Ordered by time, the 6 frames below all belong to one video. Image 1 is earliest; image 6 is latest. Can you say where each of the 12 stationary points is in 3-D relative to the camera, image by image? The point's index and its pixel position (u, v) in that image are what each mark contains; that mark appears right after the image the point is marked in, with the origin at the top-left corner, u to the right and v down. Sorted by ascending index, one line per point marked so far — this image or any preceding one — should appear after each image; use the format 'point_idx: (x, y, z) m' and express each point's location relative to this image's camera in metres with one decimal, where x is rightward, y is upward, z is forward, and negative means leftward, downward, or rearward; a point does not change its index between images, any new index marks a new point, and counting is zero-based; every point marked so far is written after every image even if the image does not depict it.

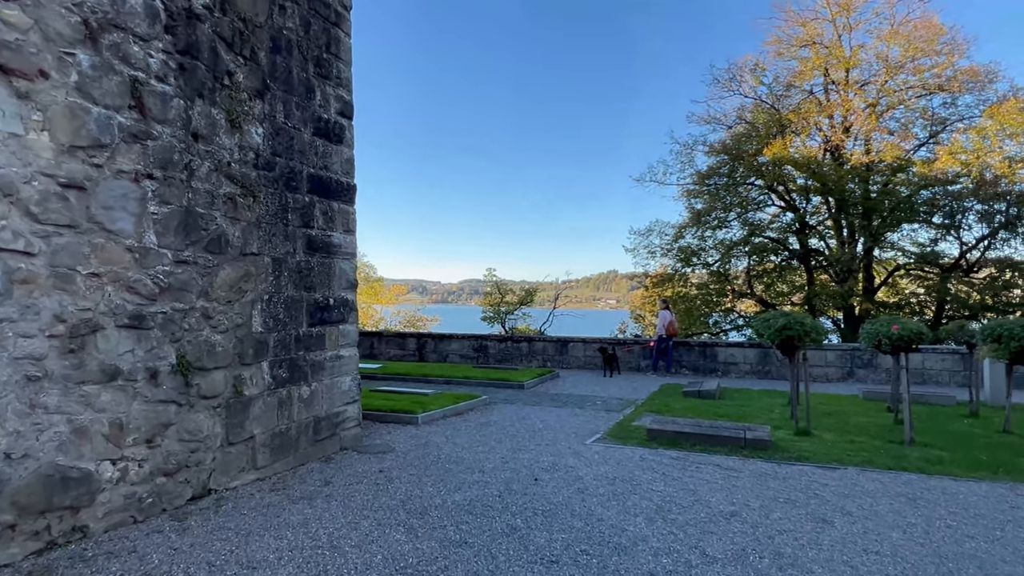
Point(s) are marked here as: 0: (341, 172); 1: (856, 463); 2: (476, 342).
0: (-1.6, +1.1, +5.8) m
1: (+3.1, -1.6, +5.6) m
2: (-0.8, -1.2, +14.0) m
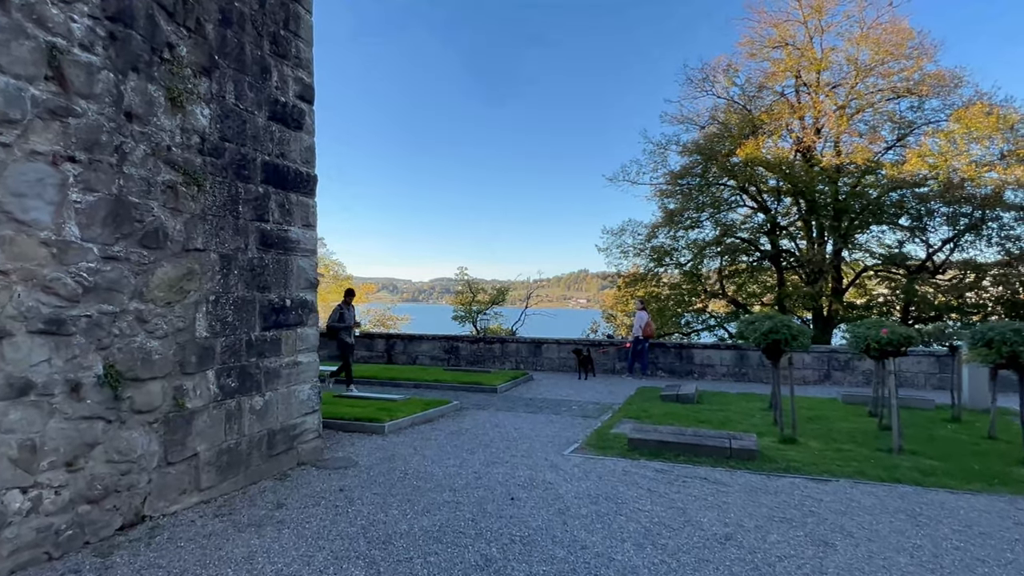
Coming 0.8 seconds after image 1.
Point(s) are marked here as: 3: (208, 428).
0: (-1.8, +1.1, +5.3) m
1: (+2.8, -1.6, +5.4) m
2: (-1.4, -1.2, +13.5) m
3: (-2.0, -0.9, +4.3) m
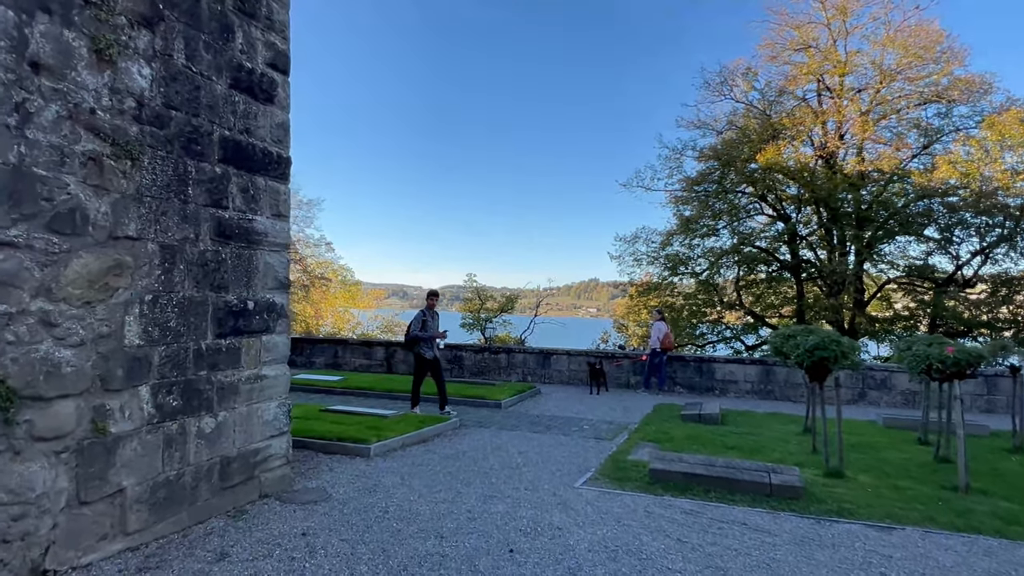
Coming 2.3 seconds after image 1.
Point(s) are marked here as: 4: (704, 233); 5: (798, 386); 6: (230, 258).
0: (-1.7, +1.1, +4.5) m
1: (+2.8, -1.6, +4.5) m
2: (-1.2, -1.3, +12.7) m
3: (-2.0, -0.9, +3.5) m
4: (+5.9, +1.7, +19.6) m
5: (+4.7, -1.6, +10.6) m
6: (-1.8, +0.2, +4.1) m
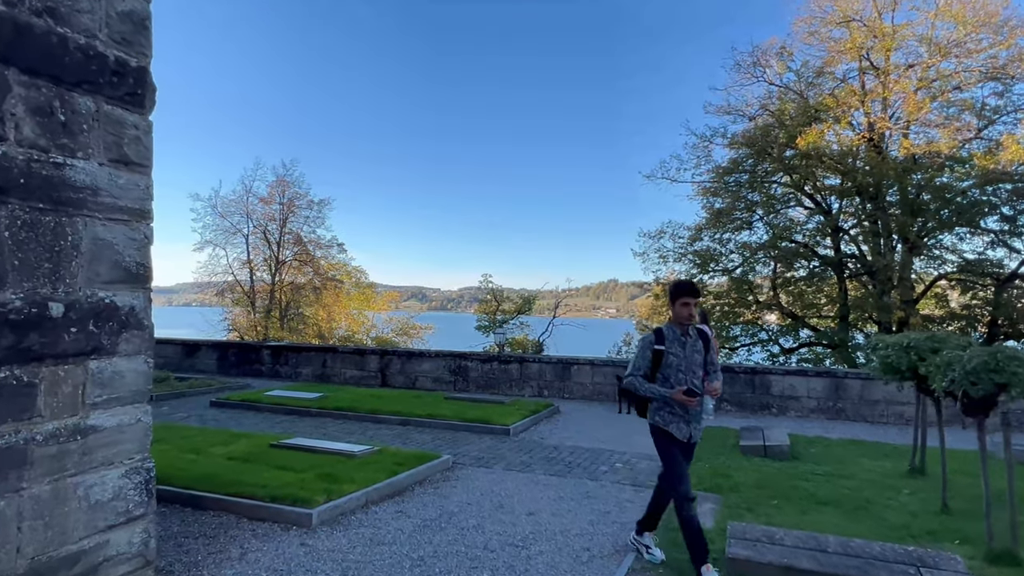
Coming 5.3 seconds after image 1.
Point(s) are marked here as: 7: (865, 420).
0: (-1.7, +1.1, +2.7) m
1: (+2.8, -1.6, +2.6) m
2: (-1.0, -1.3, +10.9) m
3: (-2.1, -0.9, +1.7) m
4: (+6.3, +1.7, +17.6) m
5: (+4.9, -1.6, +8.6) m
6: (-1.9, +0.2, +2.3) m
7: (+4.8, -1.8, +8.6) m
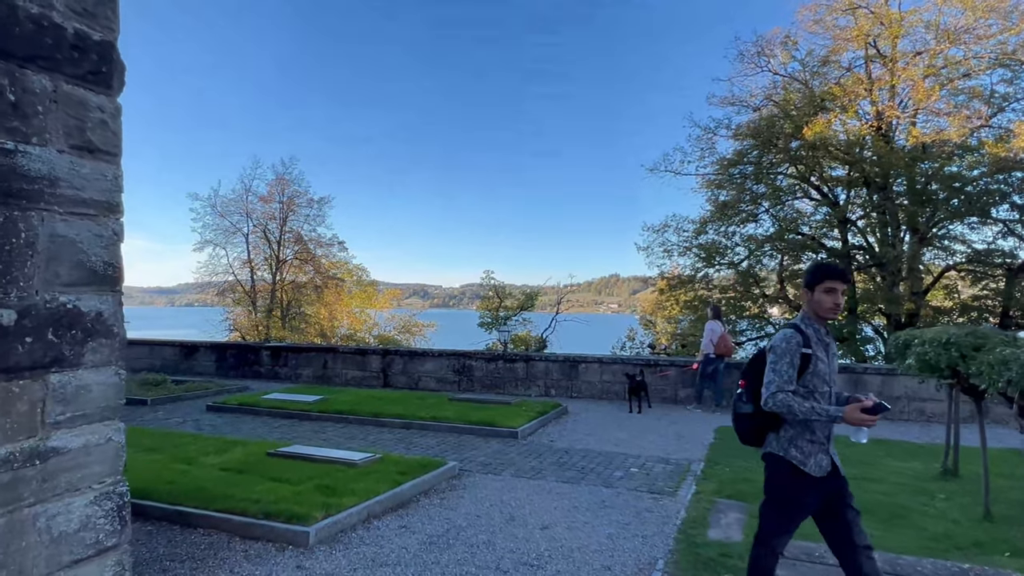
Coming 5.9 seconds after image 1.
0: (-1.7, +1.1, +2.4) m
1: (+2.9, -1.5, +2.3) m
2: (-0.9, -1.2, +10.6) m
3: (-2.0, -0.9, +1.4) m
4: (+6.4, +1.9, +17.2) m
5: (+5.0, -1.5, +8.3) m
6: (-1.8, +0.2, +2.0) m
7: (+4.9, -1.7, +8.3) m
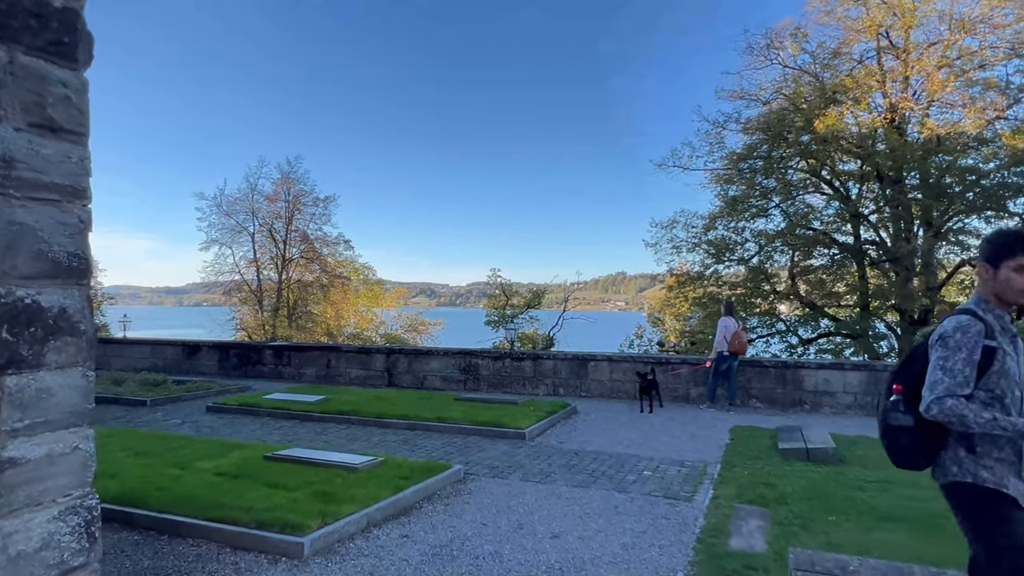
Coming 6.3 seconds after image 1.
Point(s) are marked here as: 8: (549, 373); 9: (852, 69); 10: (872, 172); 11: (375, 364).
0: (-1.7, +1.1, +2.2) m
1: (+2.9, -1.5, +2.0) m
2: (-0.8, -1.2, +10.4) m
3: (-2.0, -0.9, +1.2) m
4: (+6.5, +2.0, +16.9) m
5: (+5.1, -1.4, +8.0) m
6: (-1.8, +0.2, +1.8) m
7: (+5.0, -1.6, +8.0) m
8: (+0.6, -1.3, +9.8) m
9: (+8.7, +5.6, +16.1) m
10: (+8.9, +2.9, +15.4) m
11: (-2.3, -1.3, +10.9) m
